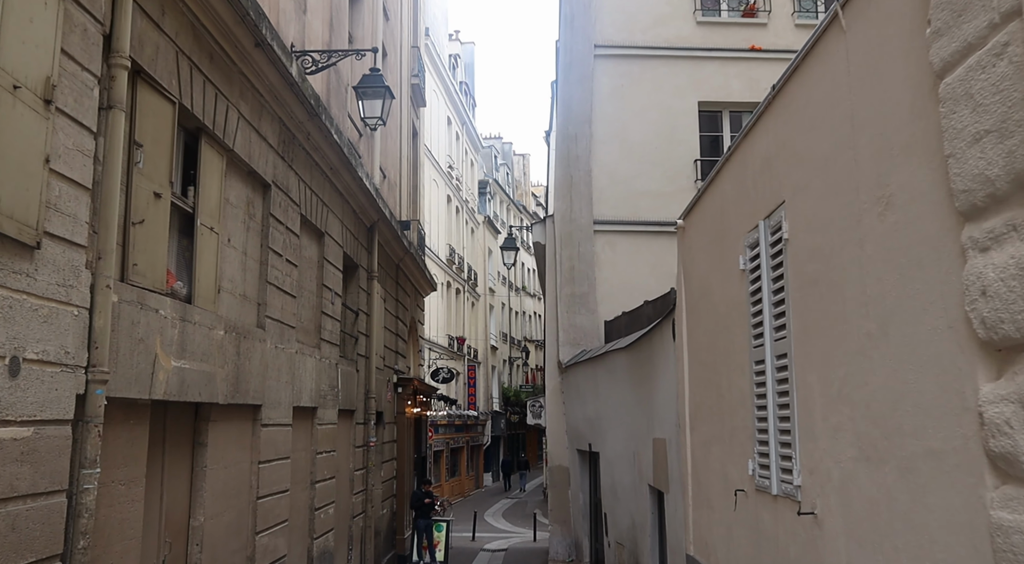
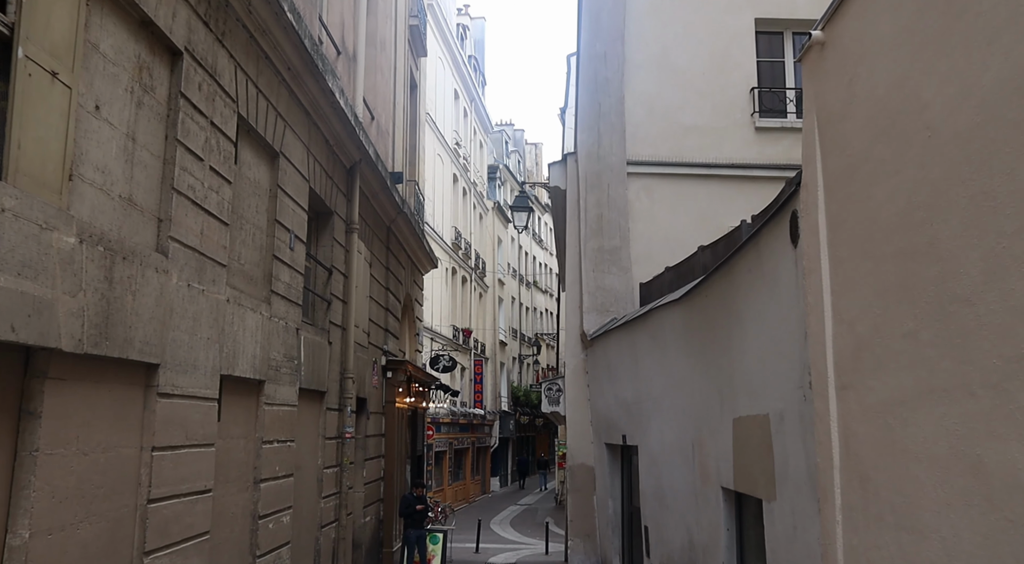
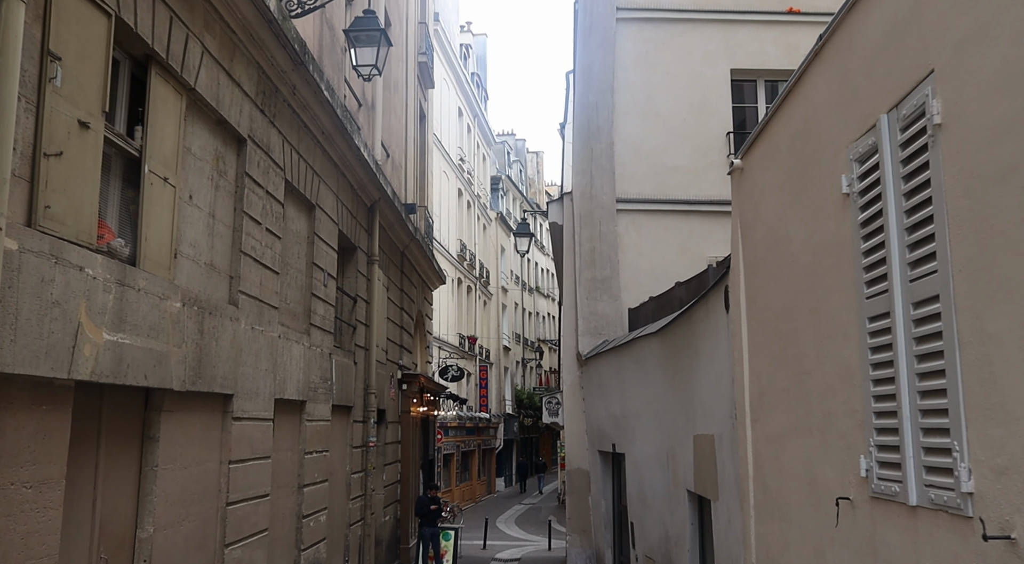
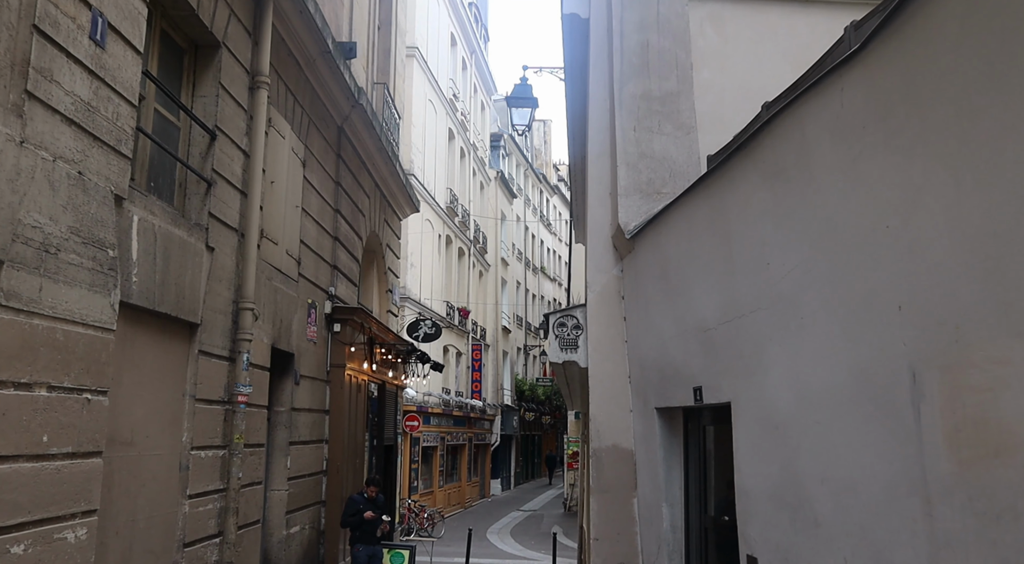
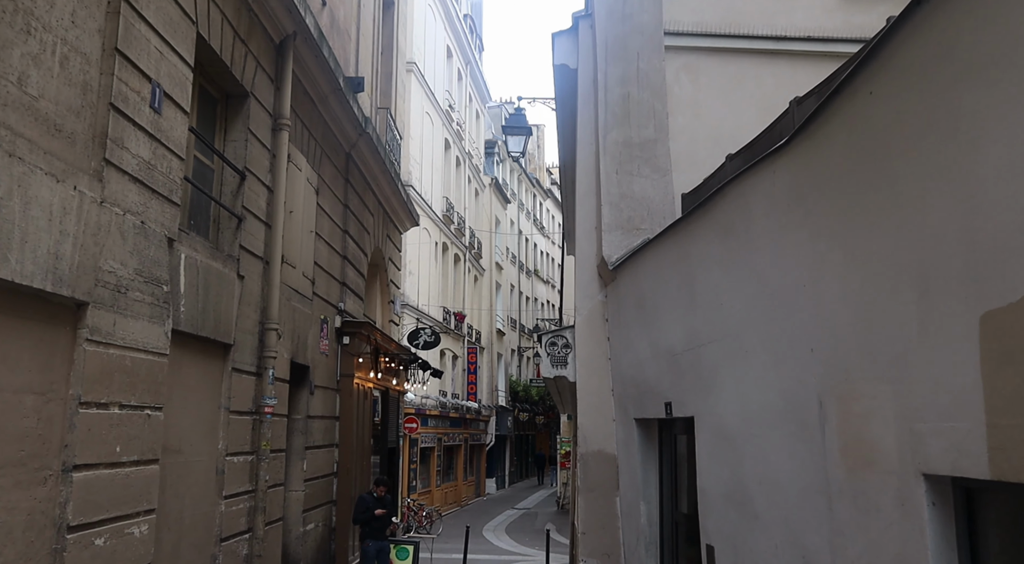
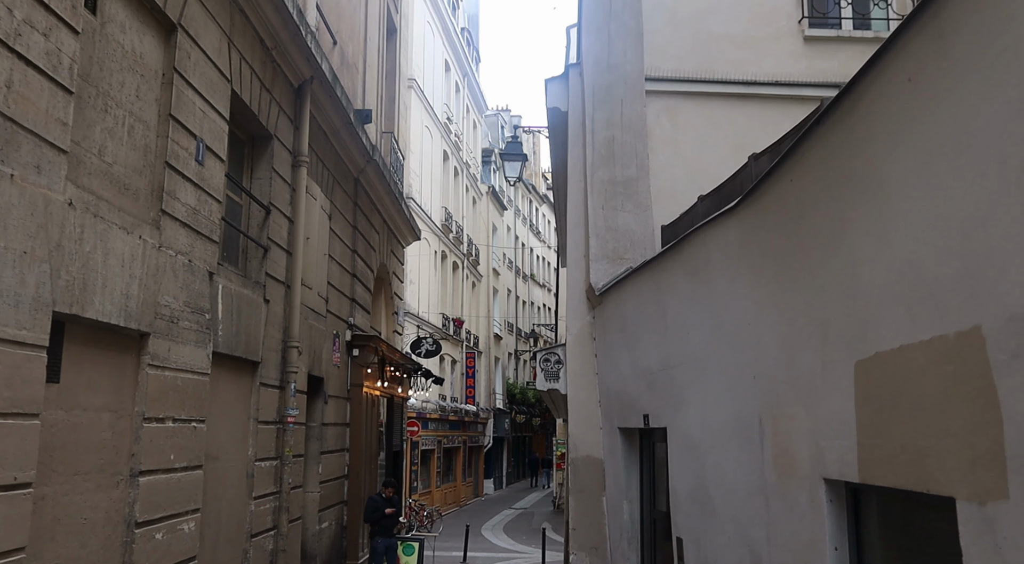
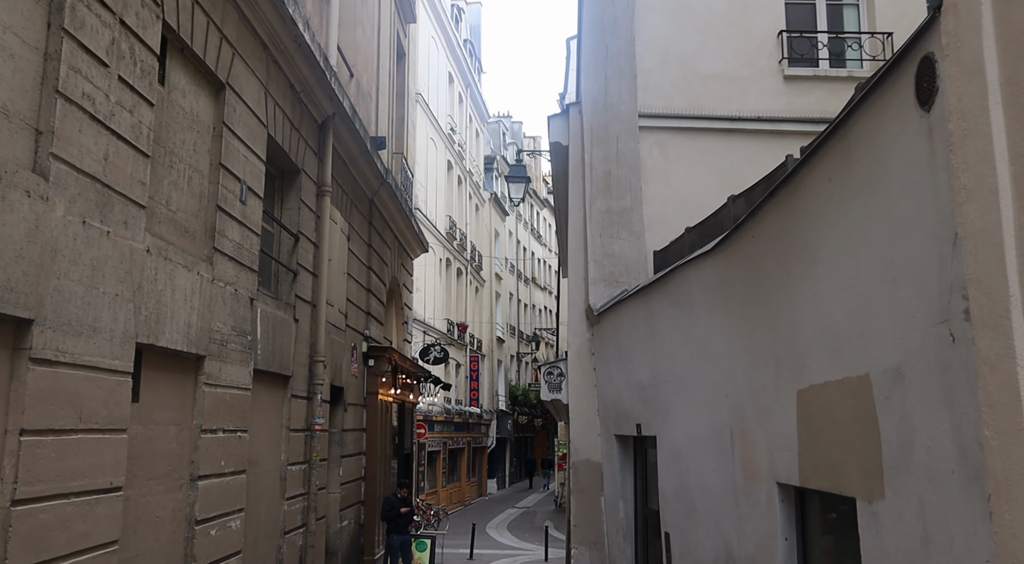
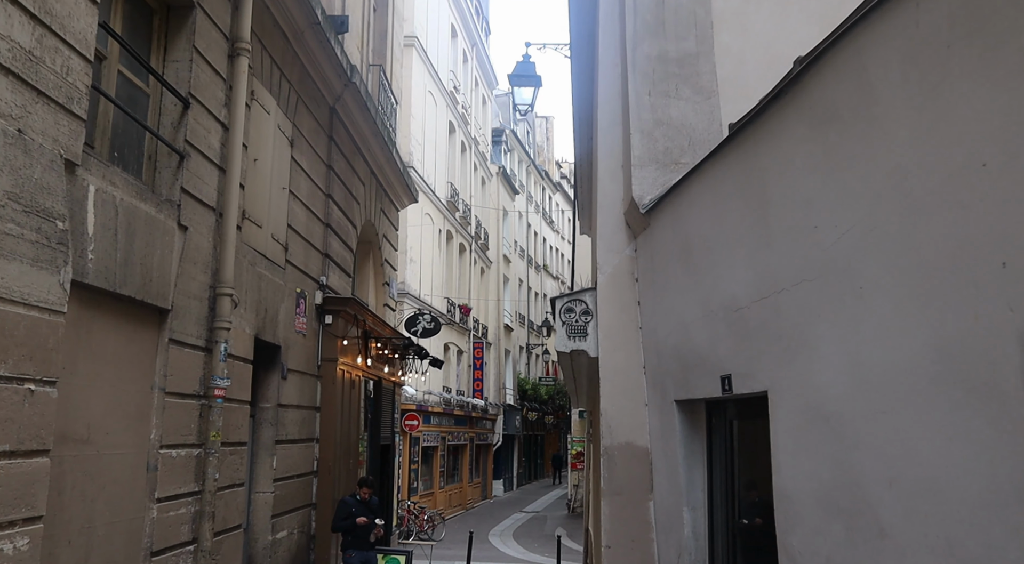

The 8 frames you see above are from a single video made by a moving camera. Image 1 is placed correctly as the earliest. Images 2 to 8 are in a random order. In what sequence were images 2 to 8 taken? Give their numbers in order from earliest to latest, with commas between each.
3, 2, 7, 6, 5, 4, 8
